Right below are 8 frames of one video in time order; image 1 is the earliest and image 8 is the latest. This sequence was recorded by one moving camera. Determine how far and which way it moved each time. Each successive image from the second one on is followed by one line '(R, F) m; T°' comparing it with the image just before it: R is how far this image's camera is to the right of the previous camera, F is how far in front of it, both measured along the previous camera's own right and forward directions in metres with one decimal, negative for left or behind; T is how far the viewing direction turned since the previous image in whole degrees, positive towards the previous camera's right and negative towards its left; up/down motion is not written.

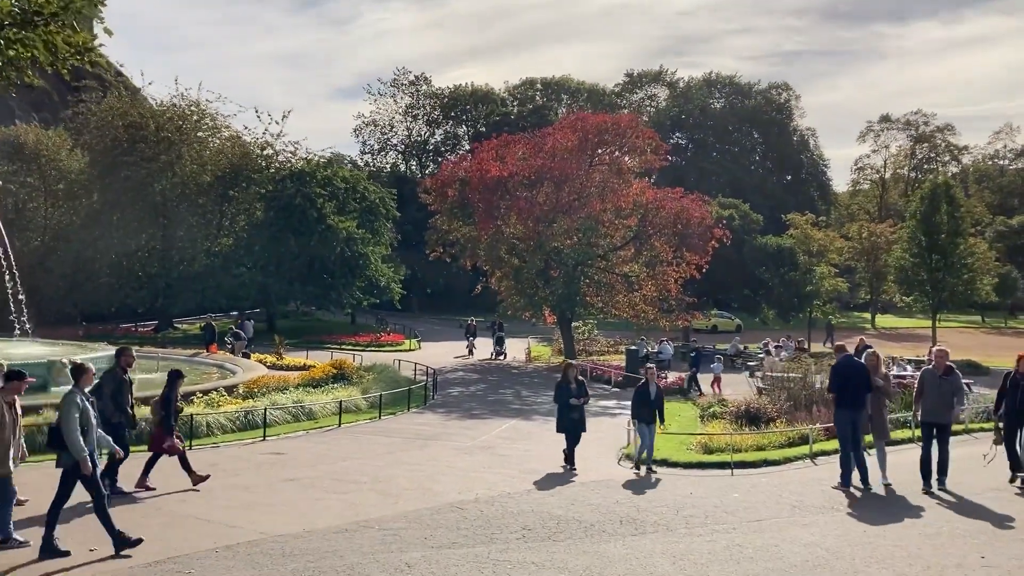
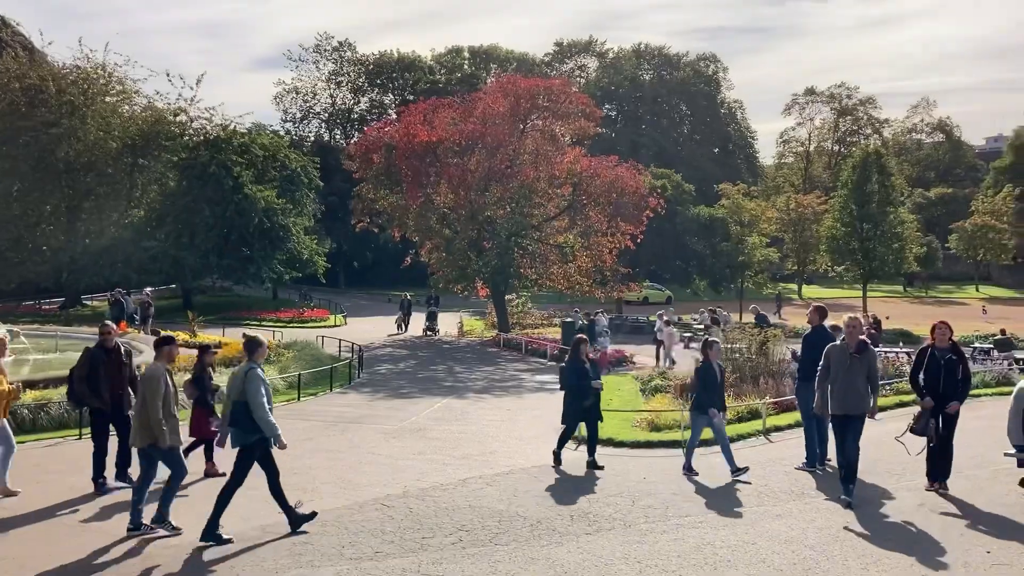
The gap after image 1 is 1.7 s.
(0.0, +1.4) m; +4°
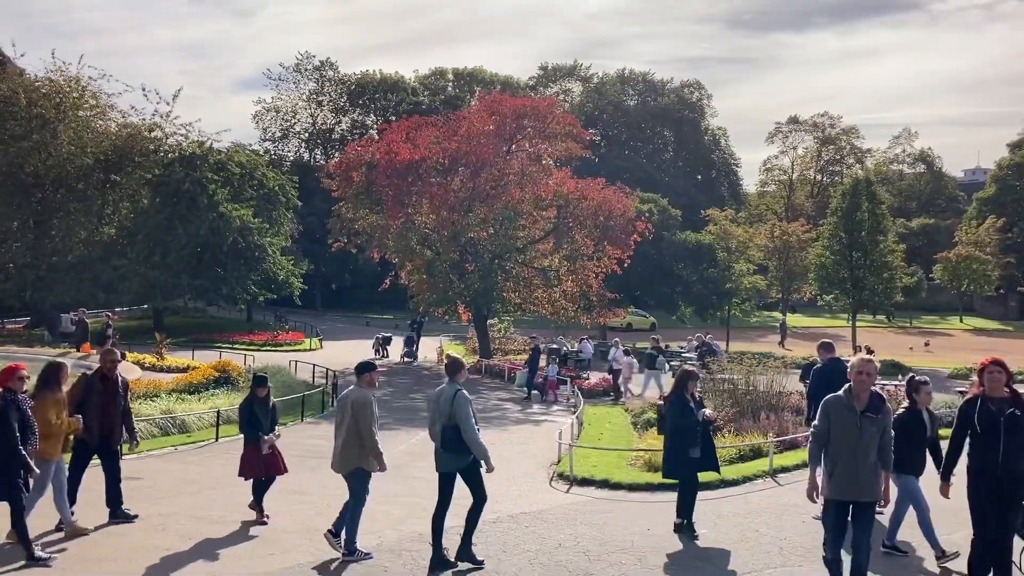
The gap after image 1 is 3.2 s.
(-0.1, +1.2) m; +1°
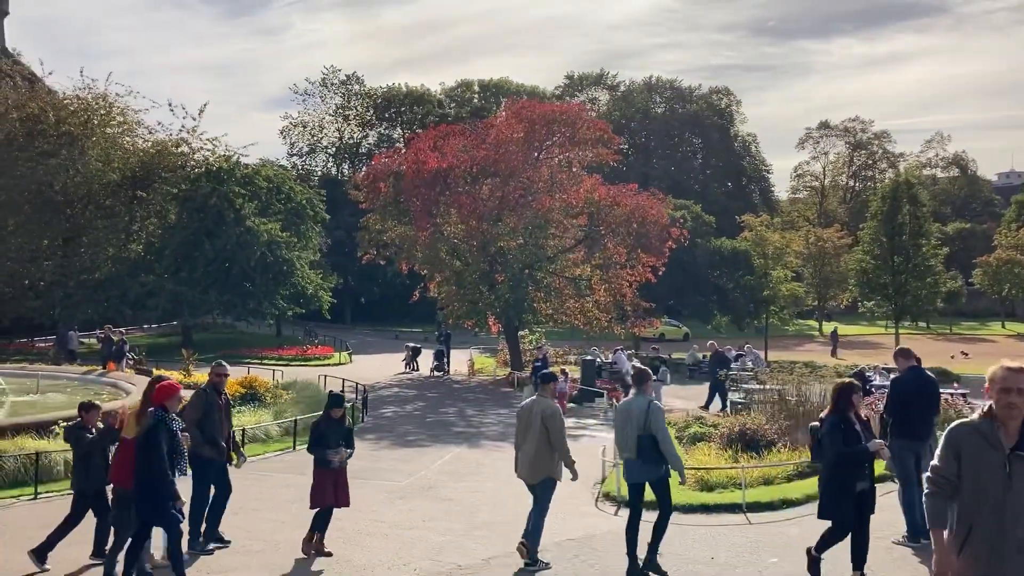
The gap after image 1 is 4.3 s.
(-0.2, +0.8) m; -2°
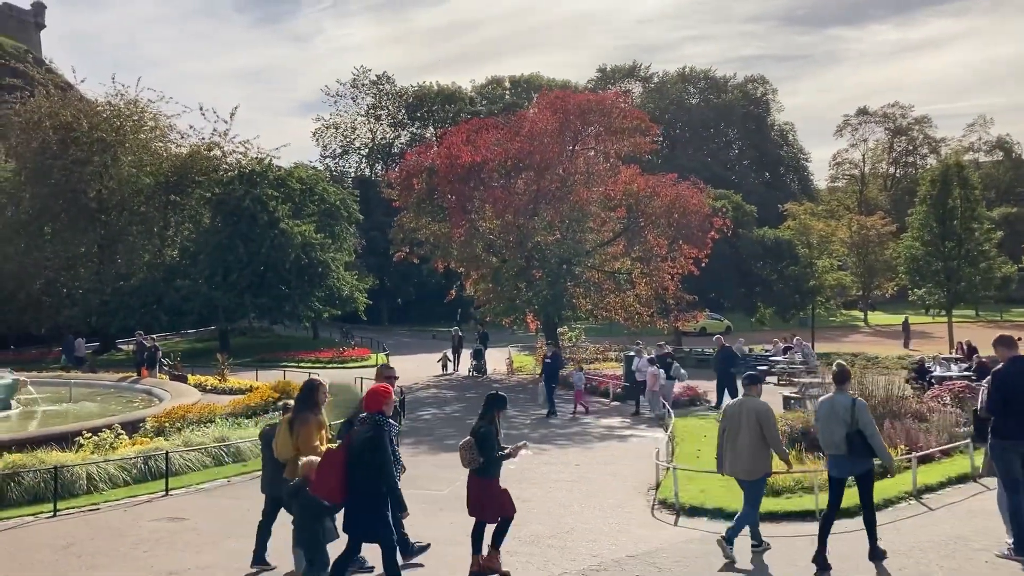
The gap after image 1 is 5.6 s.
(-0.1, +0.9) m; -2°
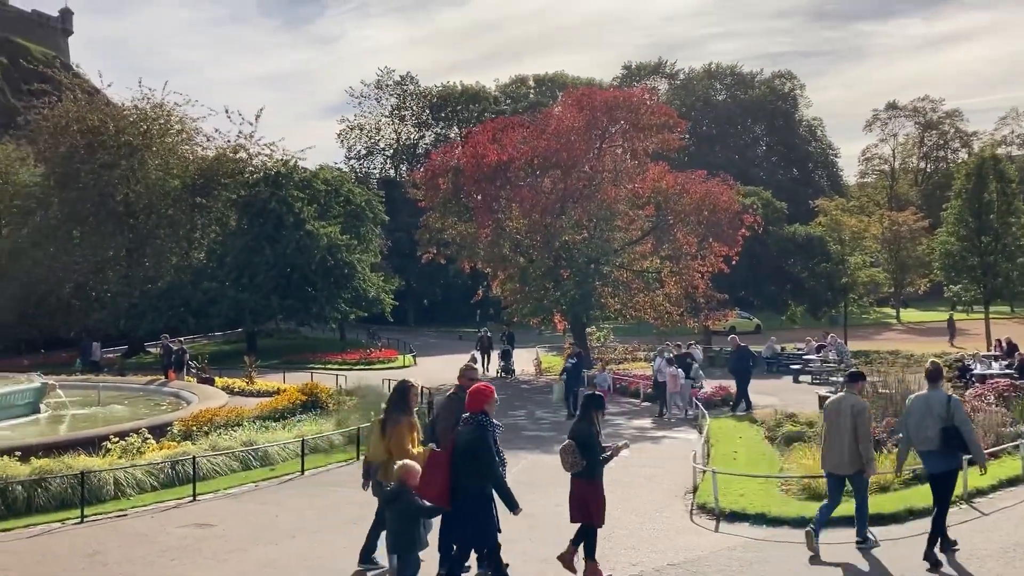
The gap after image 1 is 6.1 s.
(-0.1, +0.3) m; -2°
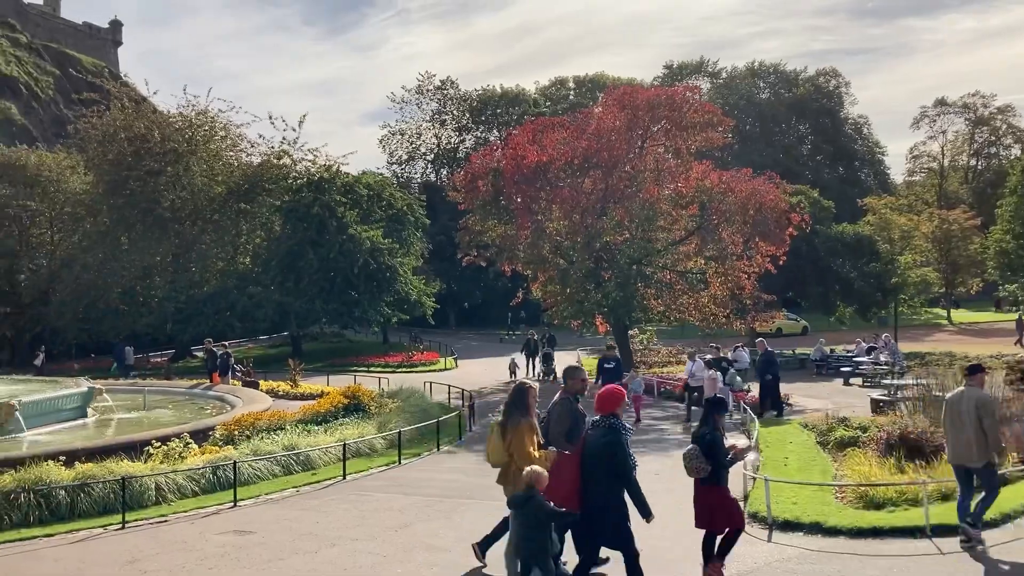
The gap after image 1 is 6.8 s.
(0.0, +0.3) m; -3°
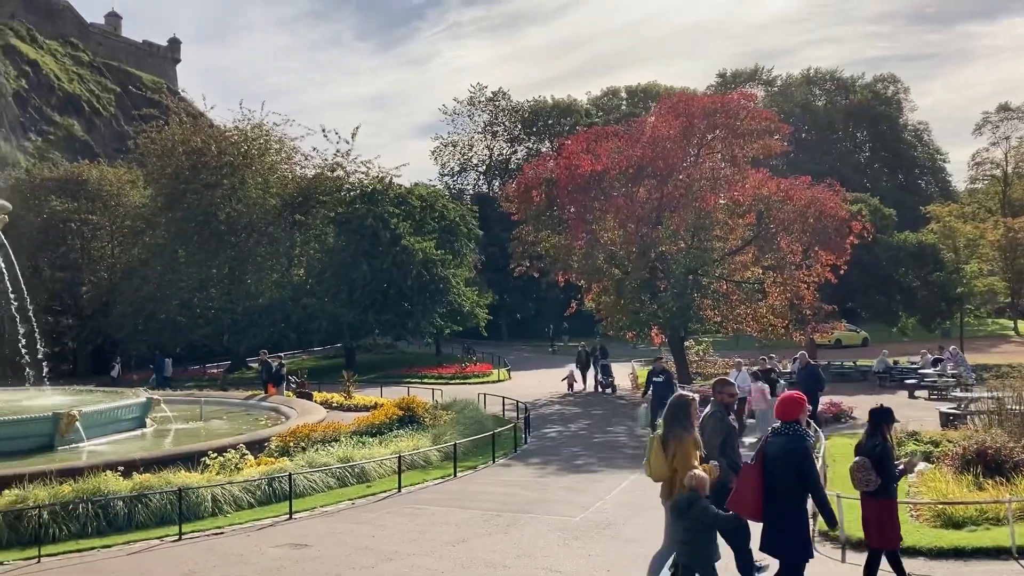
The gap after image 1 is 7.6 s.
(-0.1, +0.3) m; -3°
